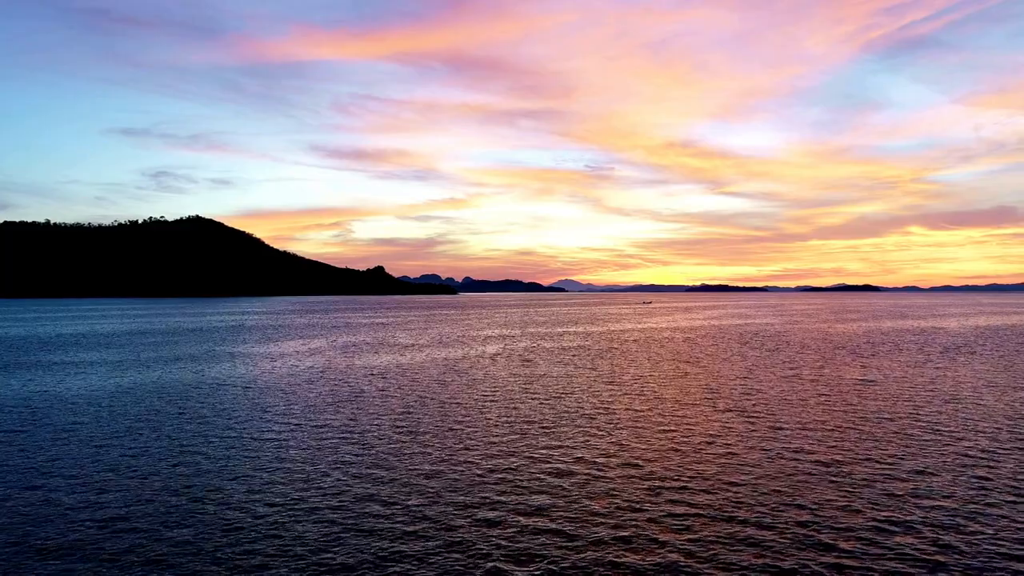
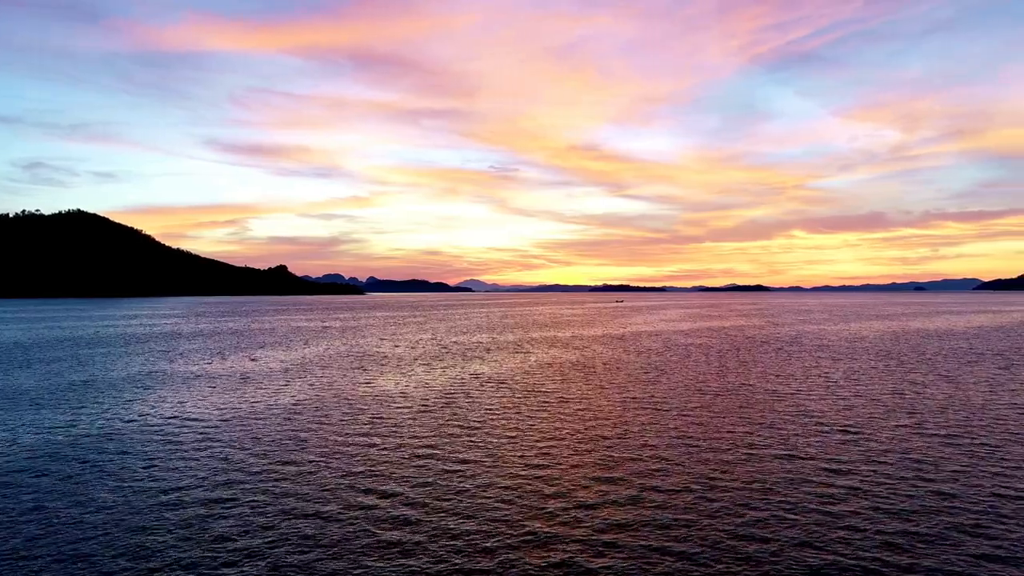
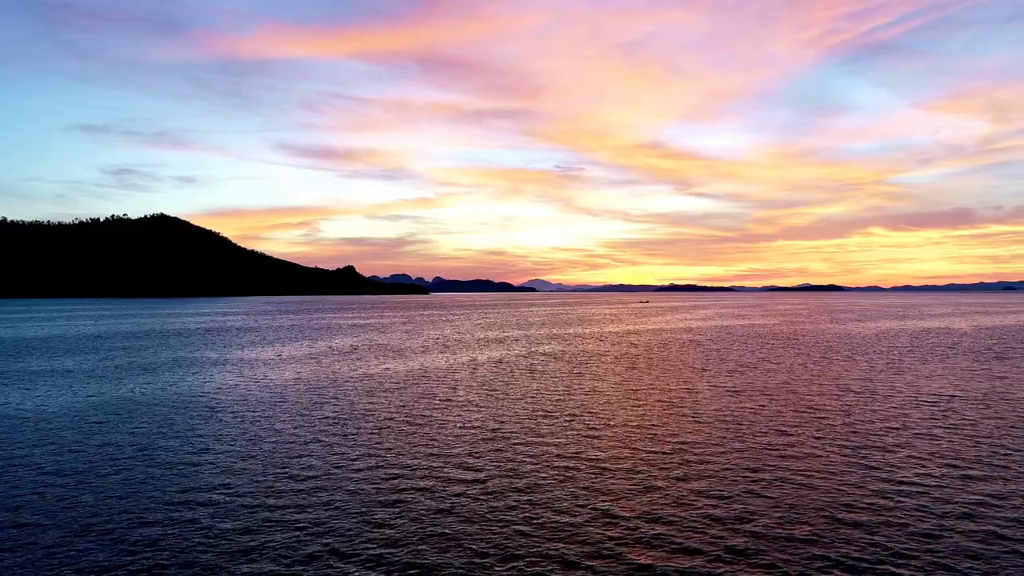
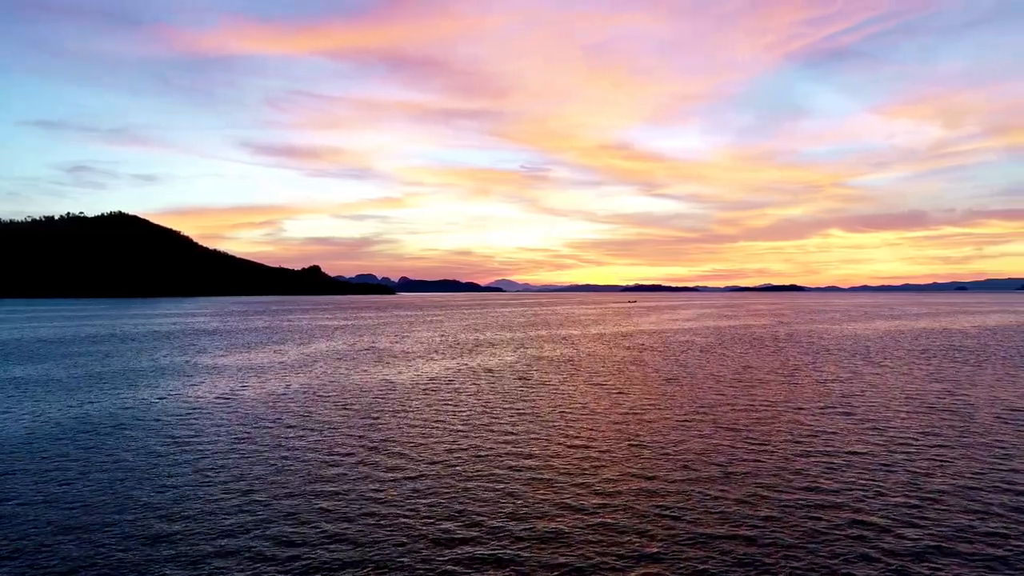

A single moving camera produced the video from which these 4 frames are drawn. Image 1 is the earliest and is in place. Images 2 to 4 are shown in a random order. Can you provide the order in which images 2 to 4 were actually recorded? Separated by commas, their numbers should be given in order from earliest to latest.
3, 4, 2
